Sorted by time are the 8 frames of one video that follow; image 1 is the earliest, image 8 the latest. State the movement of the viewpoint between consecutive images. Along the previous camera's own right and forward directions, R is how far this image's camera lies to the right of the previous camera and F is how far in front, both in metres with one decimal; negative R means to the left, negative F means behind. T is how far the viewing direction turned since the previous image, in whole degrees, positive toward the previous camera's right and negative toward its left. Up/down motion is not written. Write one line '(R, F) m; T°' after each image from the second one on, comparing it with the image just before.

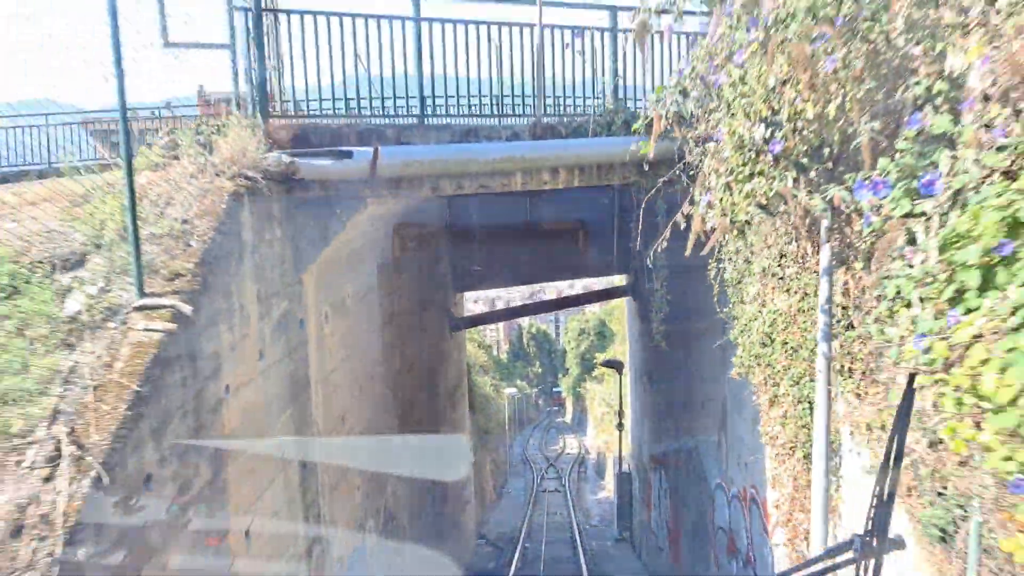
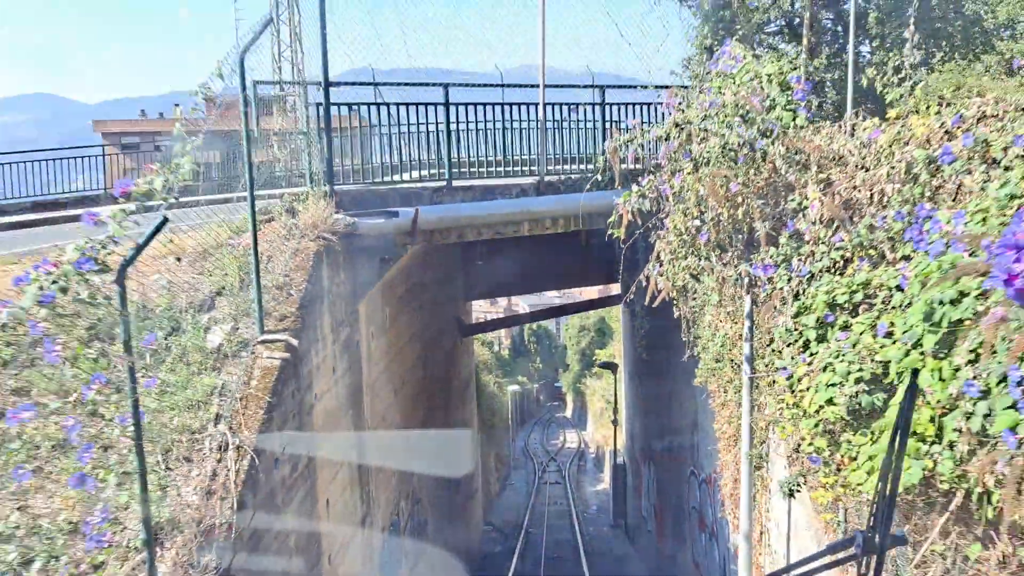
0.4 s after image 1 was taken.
(-0.1, -1.4) m; 0°
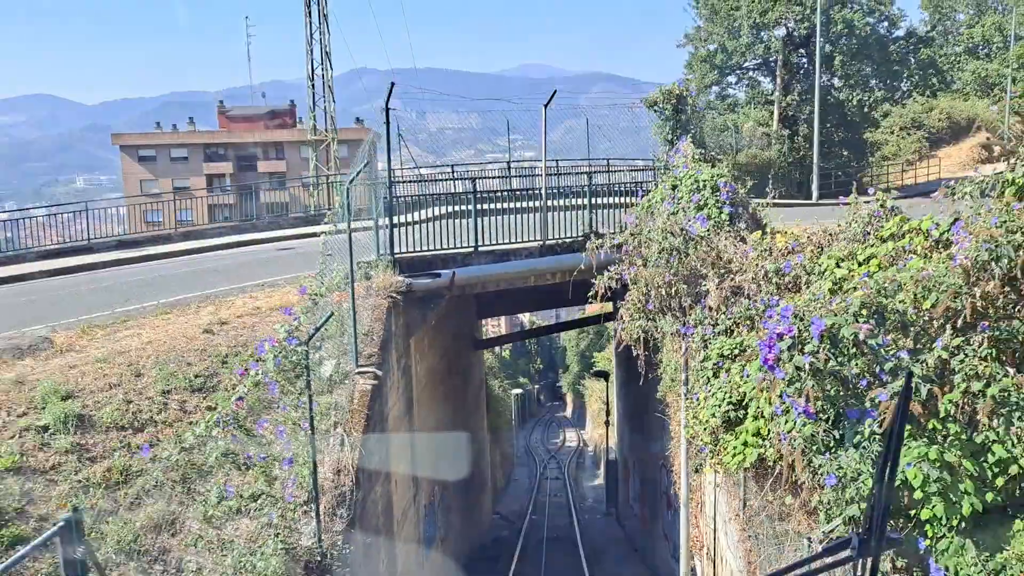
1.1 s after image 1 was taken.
(-0.2, -2.3) m; 0°
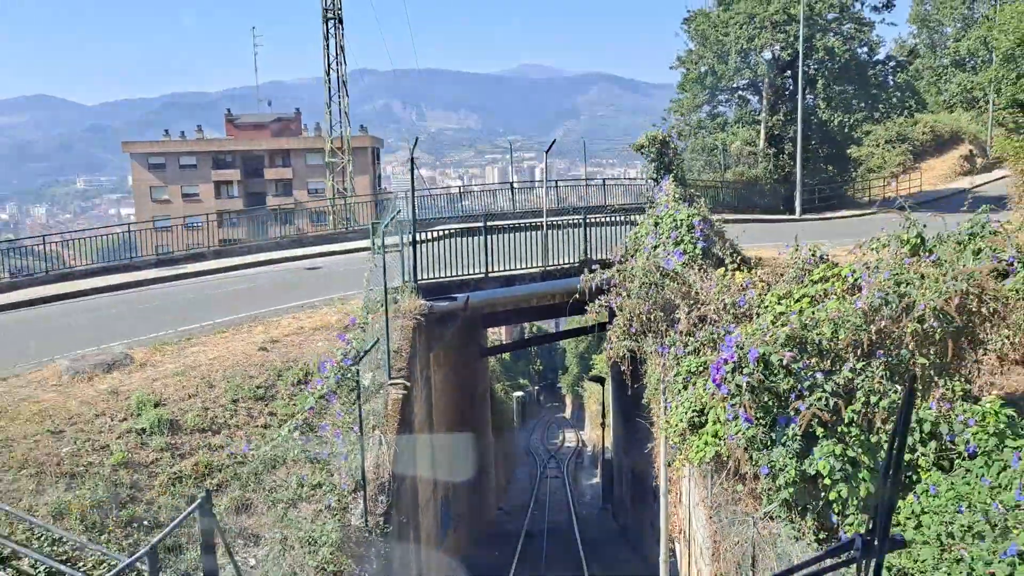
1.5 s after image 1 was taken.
(-0.1, -1.4) m; 0°
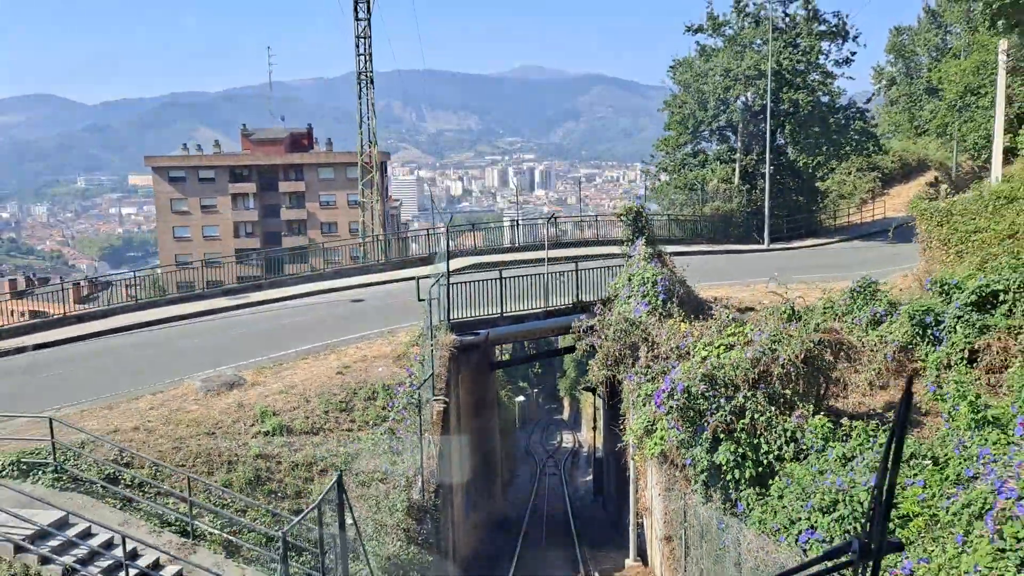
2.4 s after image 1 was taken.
(-0.3, -3.3) m; 0°
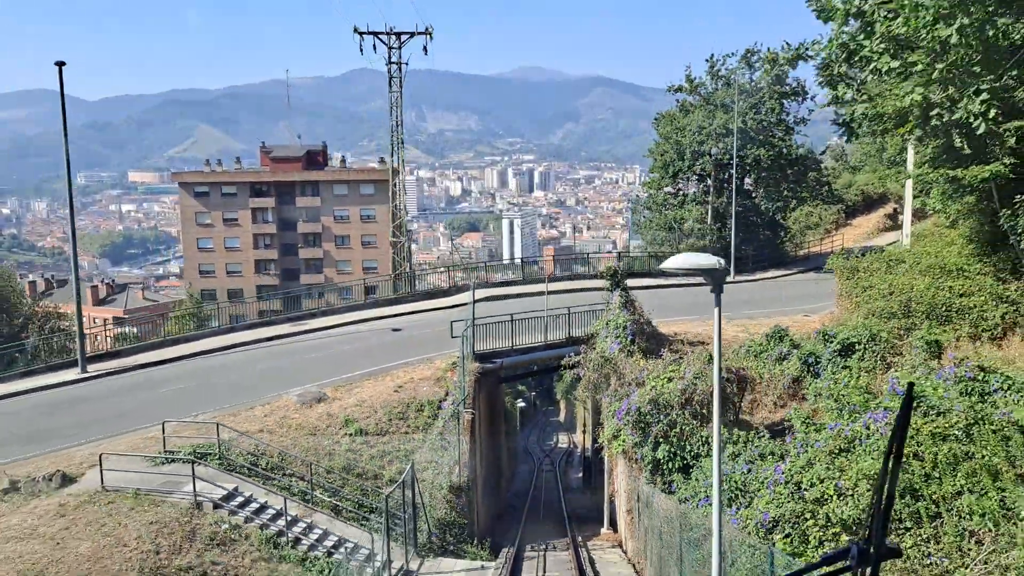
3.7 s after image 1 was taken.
(-0.4, -4.6) m; 0°
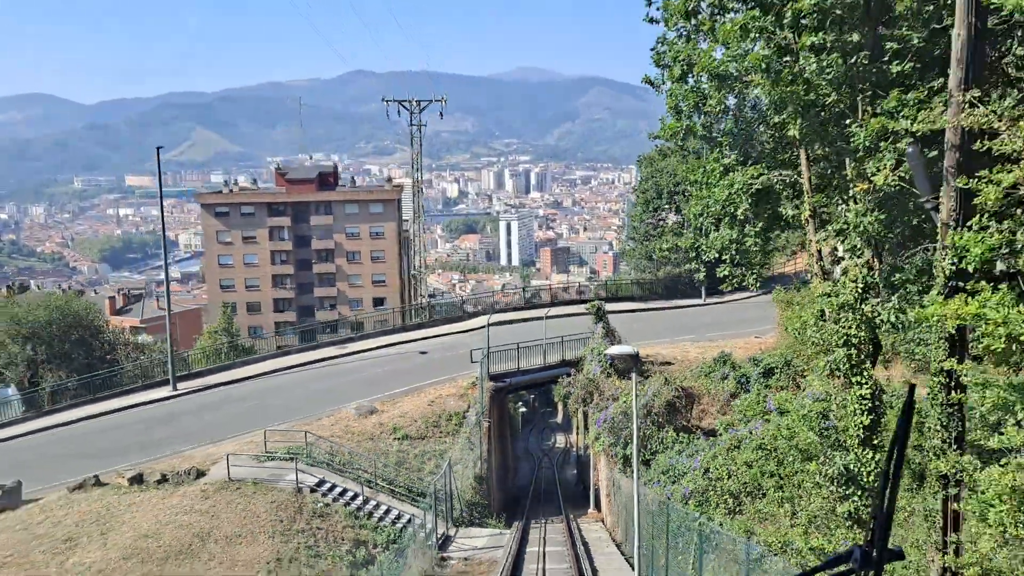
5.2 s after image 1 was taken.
(-0.4, -5.1) m; 0°
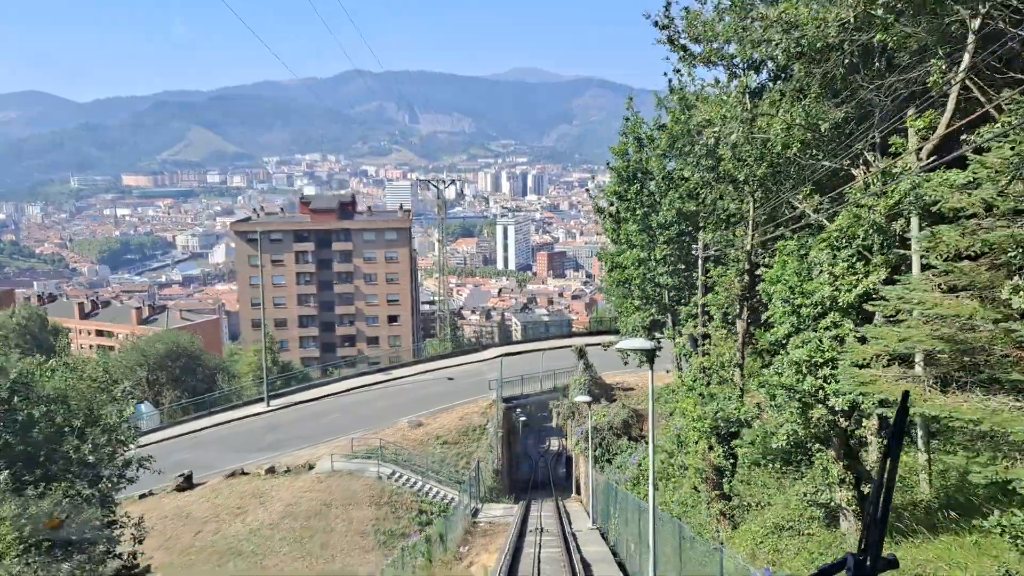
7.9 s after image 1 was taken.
(-0.7, -9.1) m; +1°
